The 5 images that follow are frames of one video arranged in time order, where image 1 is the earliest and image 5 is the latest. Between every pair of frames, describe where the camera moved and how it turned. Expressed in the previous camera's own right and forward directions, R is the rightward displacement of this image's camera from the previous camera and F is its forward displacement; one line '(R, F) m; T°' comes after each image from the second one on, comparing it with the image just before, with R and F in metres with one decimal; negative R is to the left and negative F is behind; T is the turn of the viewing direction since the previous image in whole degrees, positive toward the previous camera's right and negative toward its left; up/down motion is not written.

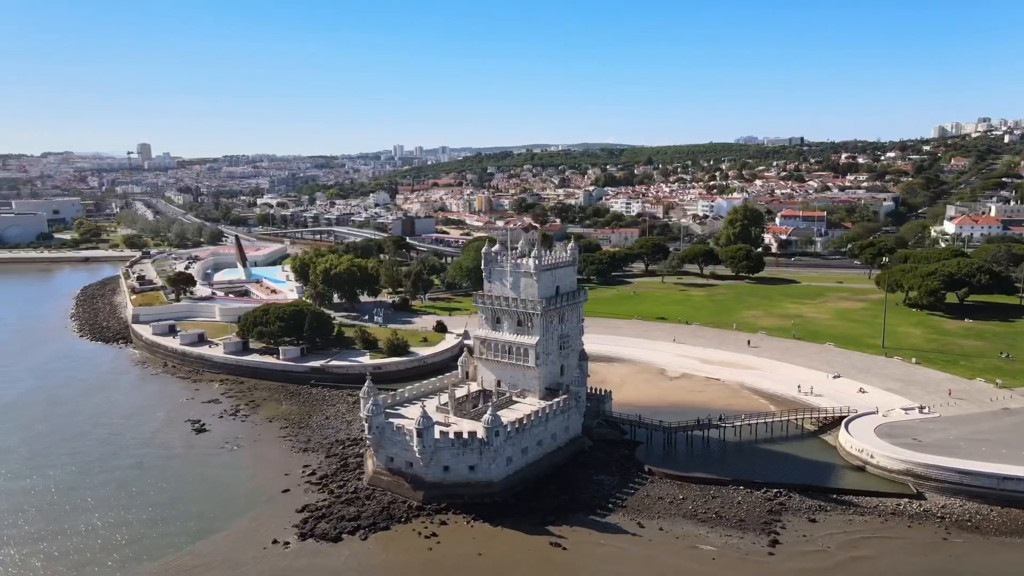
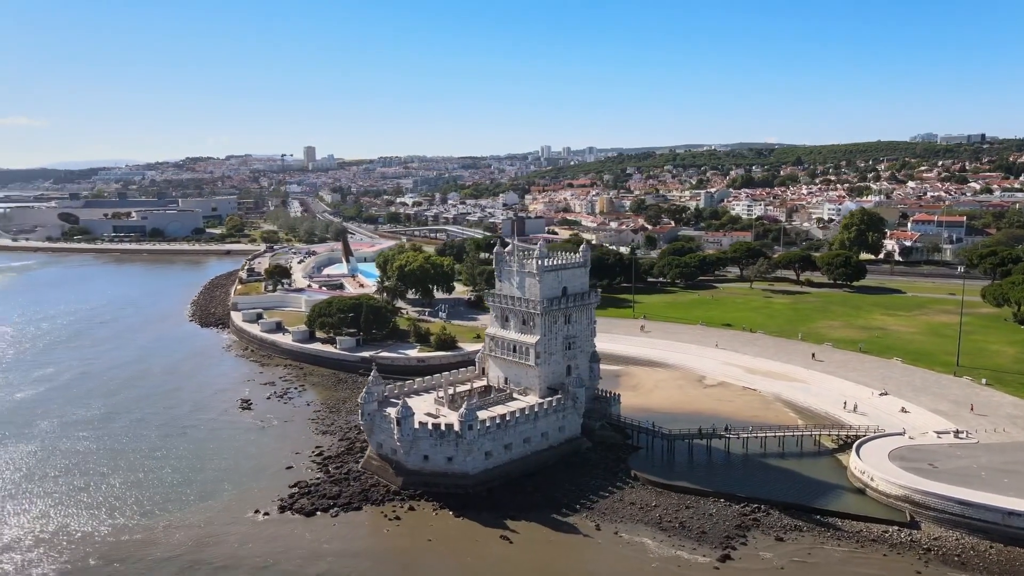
(+6.3, -0.1) m; -11°
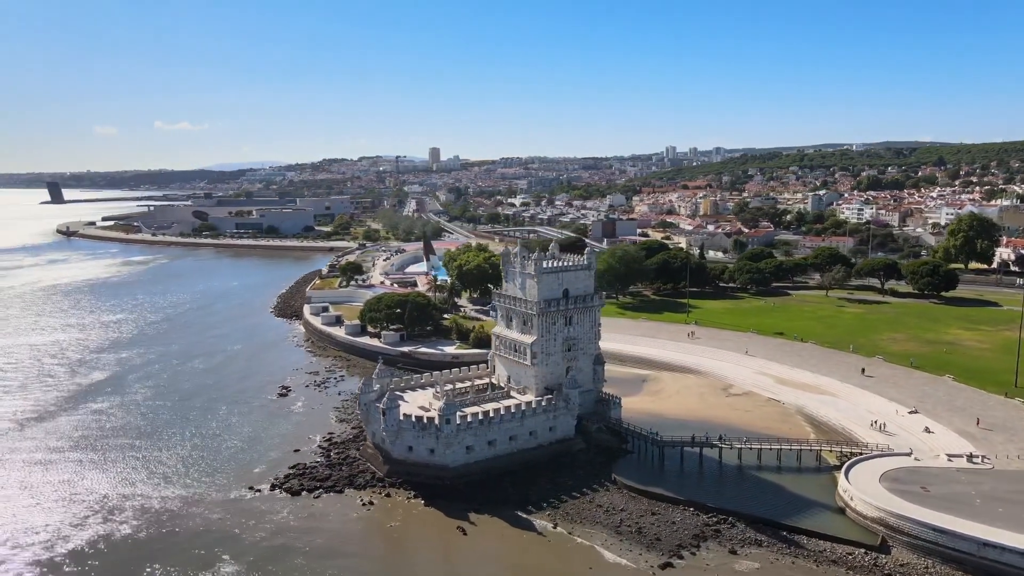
(+5.5, -0.3) m; -9°
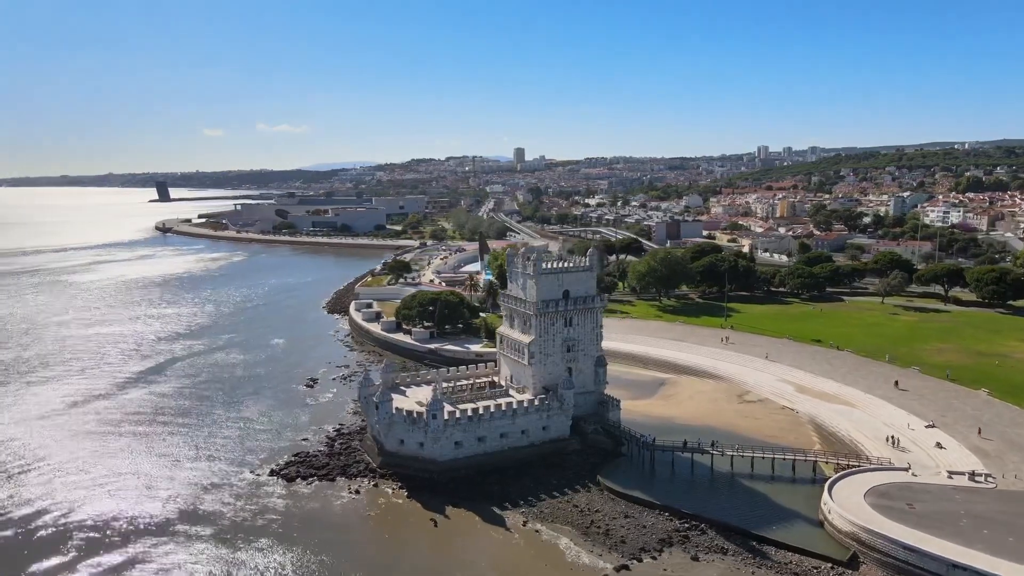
(+3.9, -0.3) m; -6°
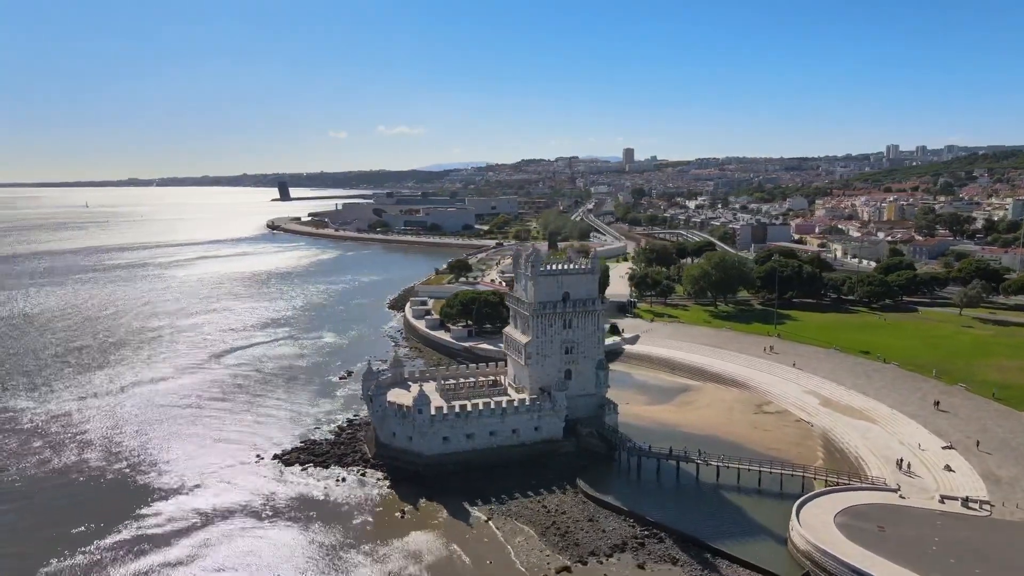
(+5.1, -0.2) m; -8°
